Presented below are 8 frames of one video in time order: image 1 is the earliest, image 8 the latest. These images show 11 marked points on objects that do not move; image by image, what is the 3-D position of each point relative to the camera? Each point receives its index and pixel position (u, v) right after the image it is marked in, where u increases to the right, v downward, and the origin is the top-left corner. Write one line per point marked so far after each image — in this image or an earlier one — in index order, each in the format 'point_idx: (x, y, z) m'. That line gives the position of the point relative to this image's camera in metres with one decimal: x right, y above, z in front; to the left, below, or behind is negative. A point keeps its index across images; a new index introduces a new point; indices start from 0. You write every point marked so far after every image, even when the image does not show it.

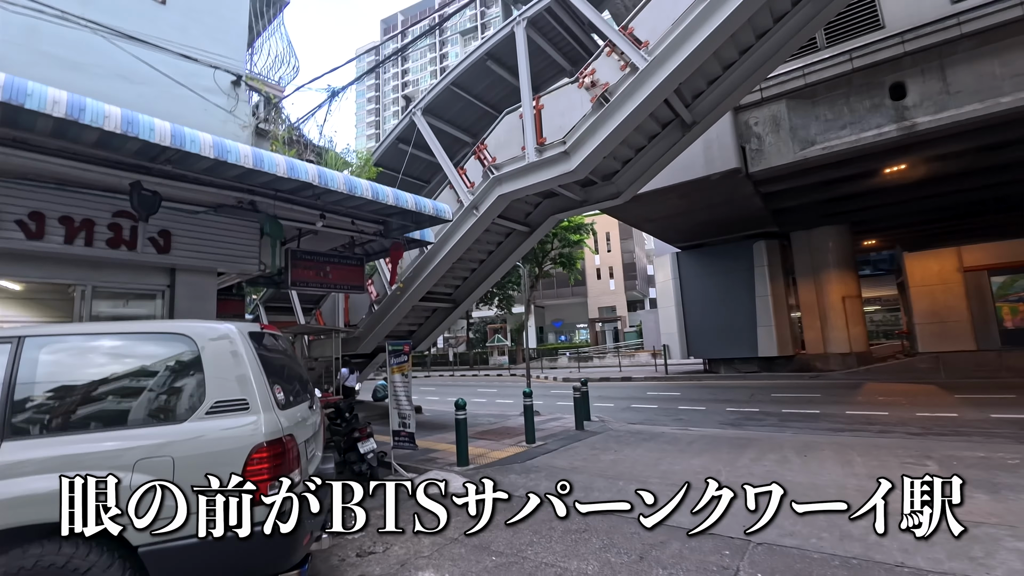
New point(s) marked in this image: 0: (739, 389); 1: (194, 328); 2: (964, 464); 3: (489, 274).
0: (+7.1, -3.2, +14.9) m
1: (-1.9, -0.2, +2.8) m
2: (+5.0, -1.9, +5.2) m
3: (-0.6, +0.3, +10.8) m
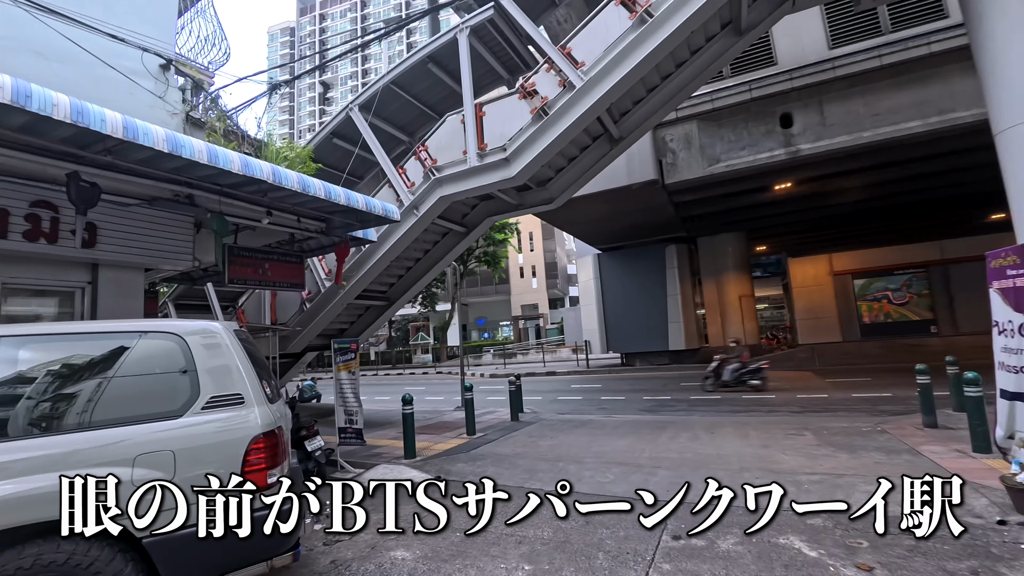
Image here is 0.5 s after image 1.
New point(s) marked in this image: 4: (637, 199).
0: (+4.8, -3.2, +16.3) m
1: (-2.0, -0.2, +2.8) m
2: (+4.3, -2.0, +6.4) m
3: (-2.1, +0.4, +11.0) m
4: (+3.6, +2.6, +13.7) m
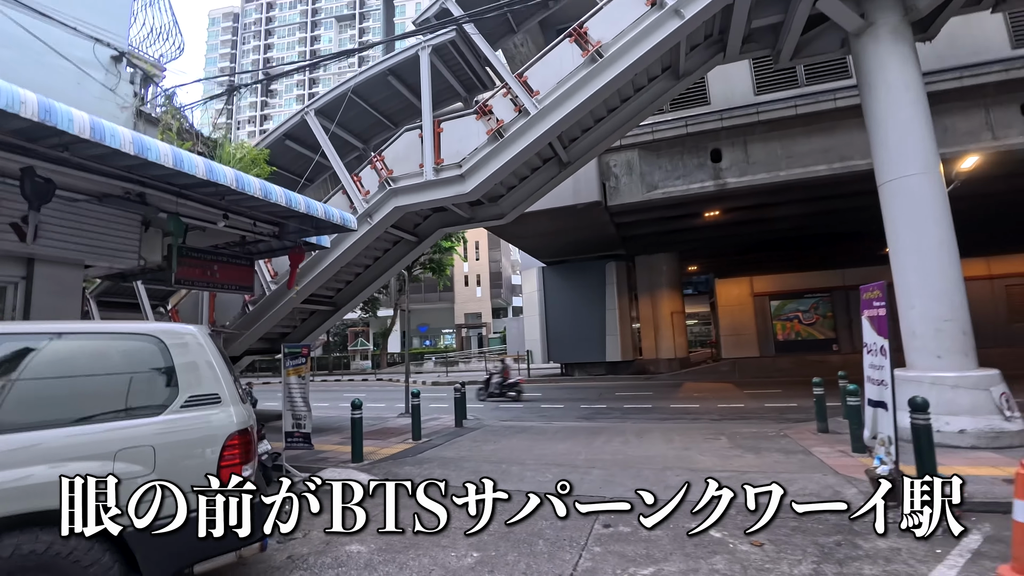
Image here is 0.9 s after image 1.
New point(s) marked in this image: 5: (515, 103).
0: (+2.8, -3.7, +17.1) m
1: (-2.3, -0.3, +3.0) m
2: (+3.6, -2.3, +7.3) m
3: (-3.3, +0.2, +11.1) m
4: (+2.1, +2.1, +14.5) m
5: (+0.1, +3.4, +8.8) m
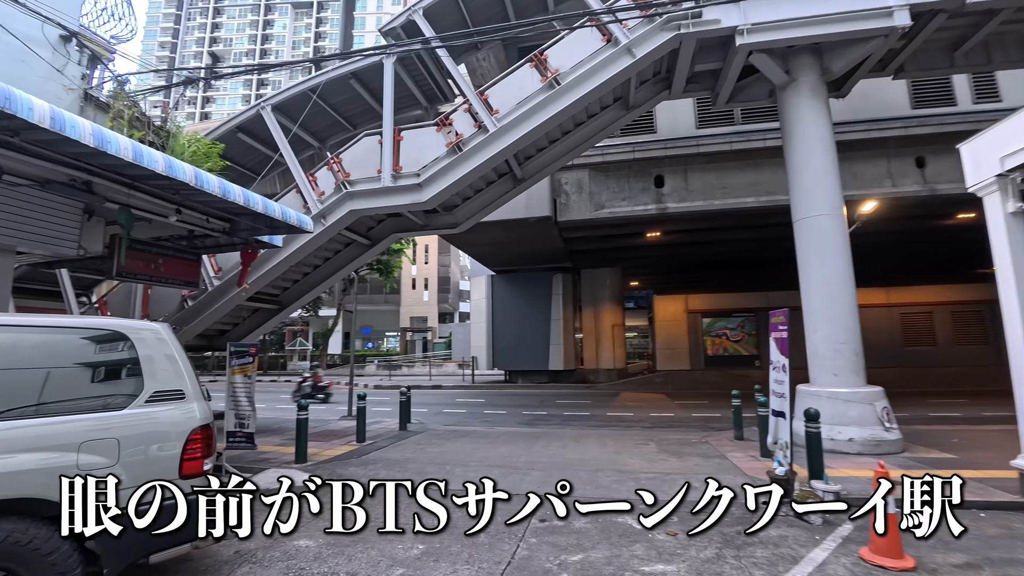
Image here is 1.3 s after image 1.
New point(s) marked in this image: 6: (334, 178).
0: (+0.7, -4.1, +17.6) m
1: (-2.5, -0.2, +3.1) m
2: (+2.6, -2.6, +8.0) m
3: (-4.4, +0.2, +11.0) m
4: (+0.7, +1.8, +15.0) m
5: (-0.7, +3.3, +9.1) m
6: (-3.6, +2.2, +9.5) m
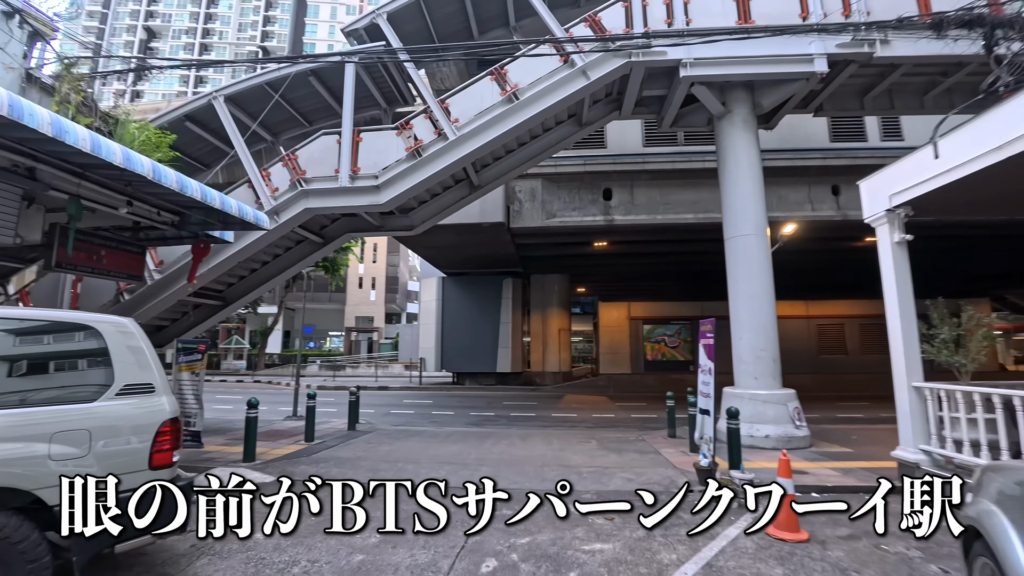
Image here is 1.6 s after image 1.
0: (-1.2, -4.2, +17.9) m
1: (-2.8, -0.2, +3.1) m
2: (+1.7, -2.8, +8.5) m
3: (-5.5, +0.3, +10.8) m
4: (-0.9, +1.7, +15.4) m
5: (-1.5, +3.2, +9.4) m
6: (-4.5, +2.3, +9.4) m
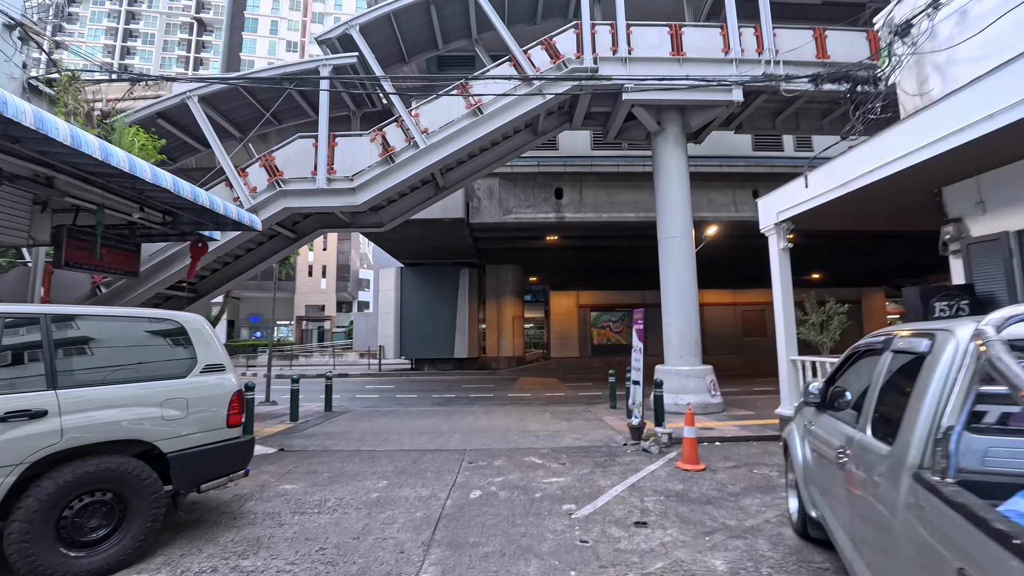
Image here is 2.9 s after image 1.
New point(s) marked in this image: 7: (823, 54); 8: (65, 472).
0: (-2.9, -3.8, +19.0) m
1: (-2.9, -0.2, +4.1) m
2: (+1.0, -2.6, +10.0) m
3: (-6.5, +0.5, +11.4) m
4: (-2.3, +2.0, +16.4) m
5: (-2.3, +3.4, +10.3) m
6: (-5.2, +2.4, +10.1) m
7: (+7.1, +5.4, +10.8) m
8: (-3.0, -1.2, +3.2) m
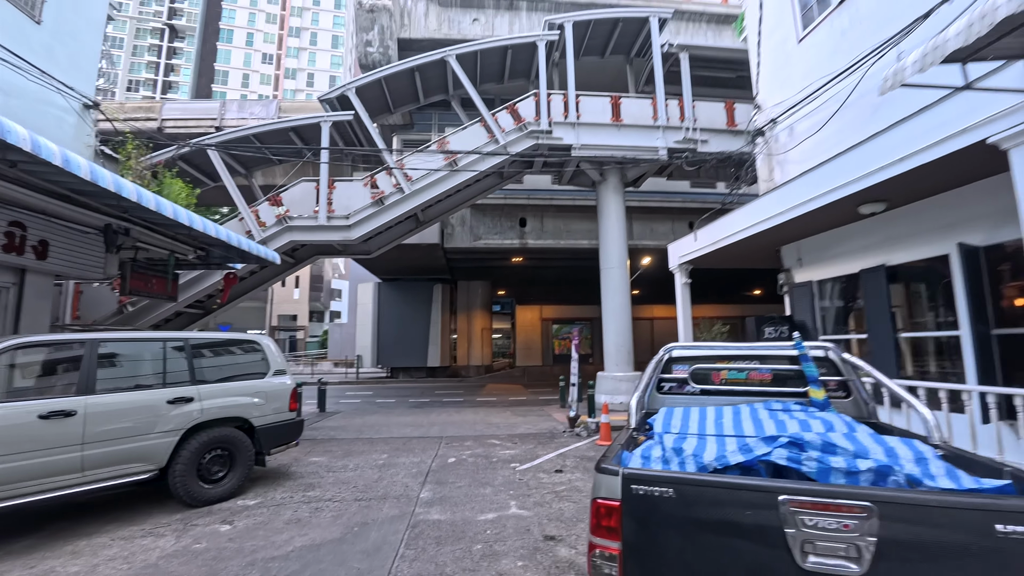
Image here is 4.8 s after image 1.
0: (-4.4, -4.5, +21.0) m
1: (-3.4, -0.6, +6.1) m
2: (+0.2, -3.2, +12.2) m
3: (-7.3, 0.0, +13.2) m
4: (-3.5, +1.4, +18.5) m
5: (-3.1, +2.8, +12.4) m
6: (-6.0, +1.9, +12.0) m
7: (+6.3, +4.8, +13.5) m
8: (-3.4, -1.6, +5.2) m
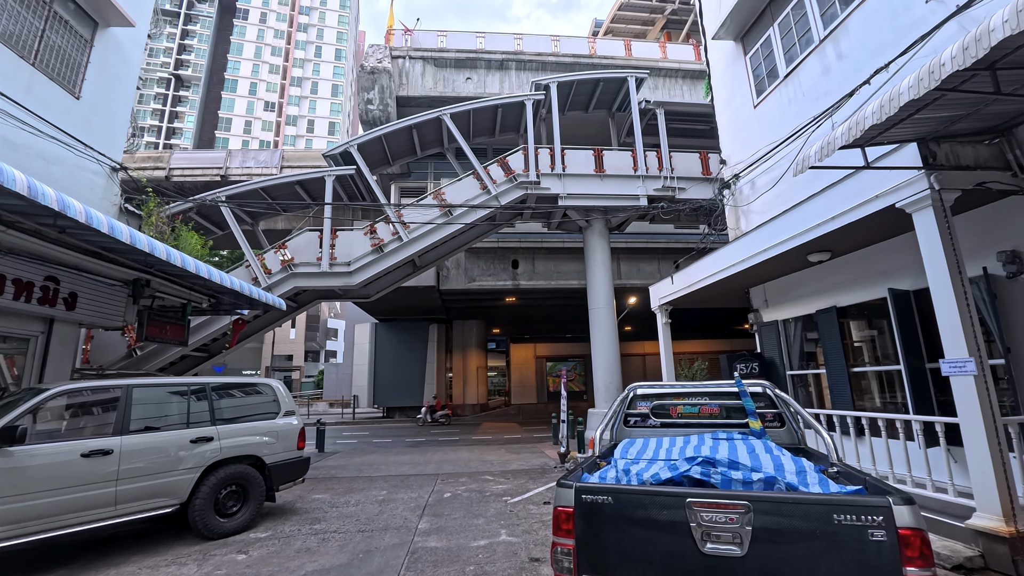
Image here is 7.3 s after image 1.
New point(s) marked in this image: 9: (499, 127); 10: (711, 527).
0: (-4.6, -6.3, +21.2) m
1: (-3.5, -1.3, +6.7) m
2: (0.0, -4.3, +12.6) m
3: (-7.6, -1.3, +13.8) m
4: (-3.8, -0.2, +19.2) m
5: (-3.4, +1.7, +13.3) m
6: (-6.3, +0.7, +12.8) m
7: (+6.0, +3.6, +14.6) m
8: (-3.6, -2.2, +5.8) m
9: (-0.4, +5.6, +16.5) m
10: (+1.0, -1.2, +2.3) m
